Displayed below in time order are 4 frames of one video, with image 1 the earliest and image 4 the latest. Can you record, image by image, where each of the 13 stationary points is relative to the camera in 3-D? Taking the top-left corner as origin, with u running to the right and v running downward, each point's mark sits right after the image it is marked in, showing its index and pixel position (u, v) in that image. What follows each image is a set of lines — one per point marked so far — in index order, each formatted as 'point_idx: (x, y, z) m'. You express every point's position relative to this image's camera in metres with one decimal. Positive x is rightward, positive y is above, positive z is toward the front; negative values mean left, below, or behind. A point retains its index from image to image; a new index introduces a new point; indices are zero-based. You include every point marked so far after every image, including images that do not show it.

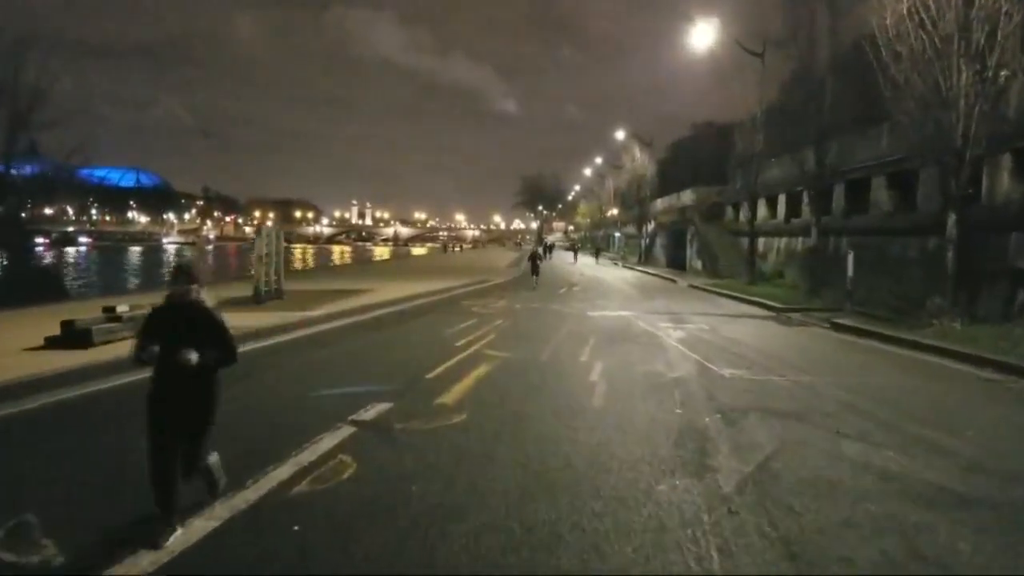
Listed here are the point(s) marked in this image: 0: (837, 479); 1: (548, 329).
0: (+2.5, -1.5, +7.0) m
1: (+0.8, -0.9, +19.1) m
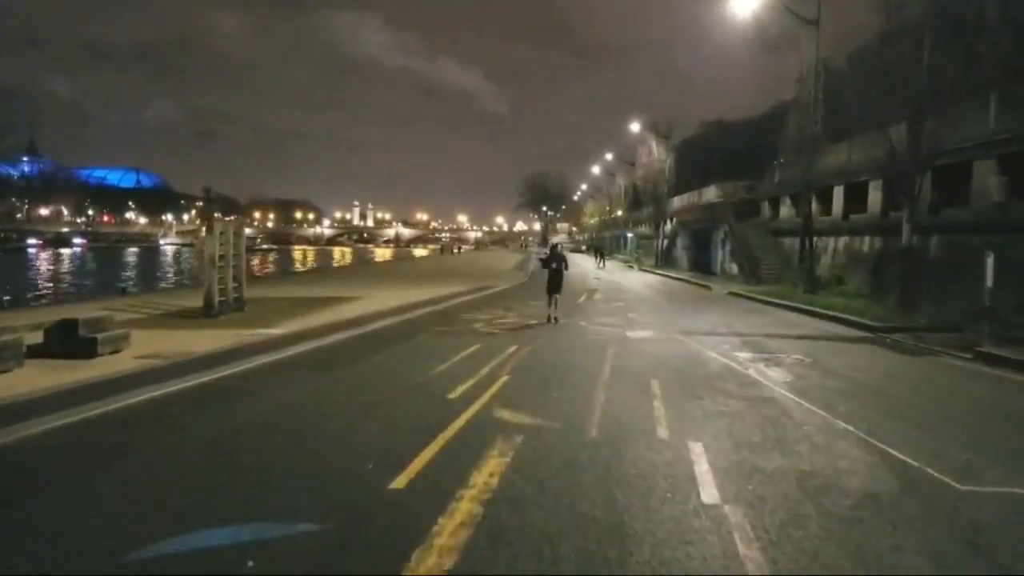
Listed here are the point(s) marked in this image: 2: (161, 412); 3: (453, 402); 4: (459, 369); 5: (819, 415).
0: (+2.8, -1.7, +1.2) m
1: (+1.1, -1.1, +13.4) m
2: (-4.5, -1.7, +11.5) m
3: (-0.7, -1.4, +10.6) m
4: (-0.8, -1.2, +13.9) m
5: (+3.2, -1.3, +9.3) m
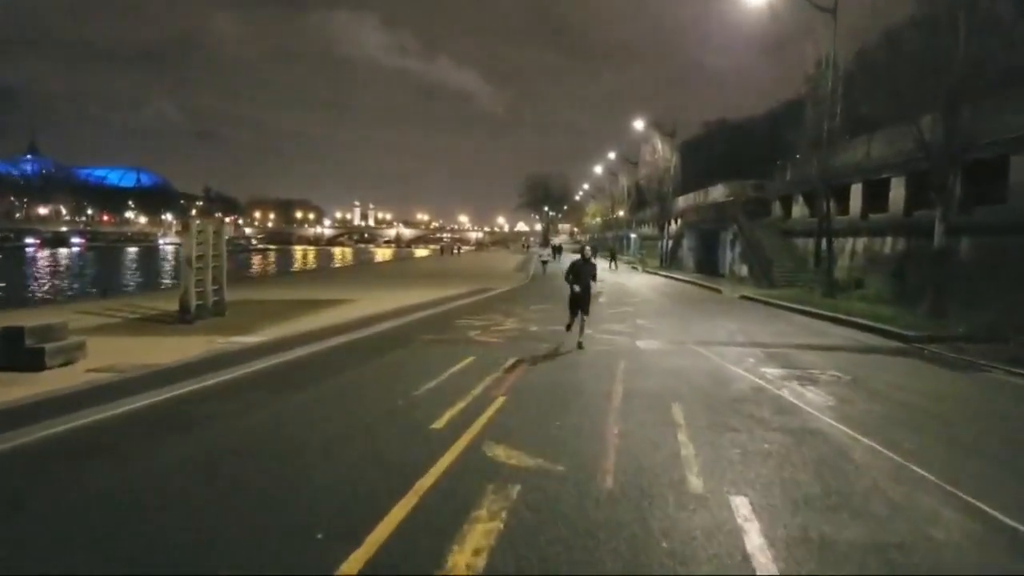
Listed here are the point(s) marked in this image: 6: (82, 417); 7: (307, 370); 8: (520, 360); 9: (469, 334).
0: (+2.7, -1.8, -0.5) m
1: (+1.1, -1.2, +11.7) m
2: (-4.5, -1.8, +9.8) m
3: (-0.7, -1.4, +8.9) m
4: (-0.8, -1.3, +12.2) m
5: (+3.1, -1.4, +7.6) m
6: (-5.5, -1.7, +11.4) m
7: (-3.6, -1.5, +15.7) m
8: (+0.1, -1.2, +14.9) m
9: (-0.9, -1.0, +19.1) m
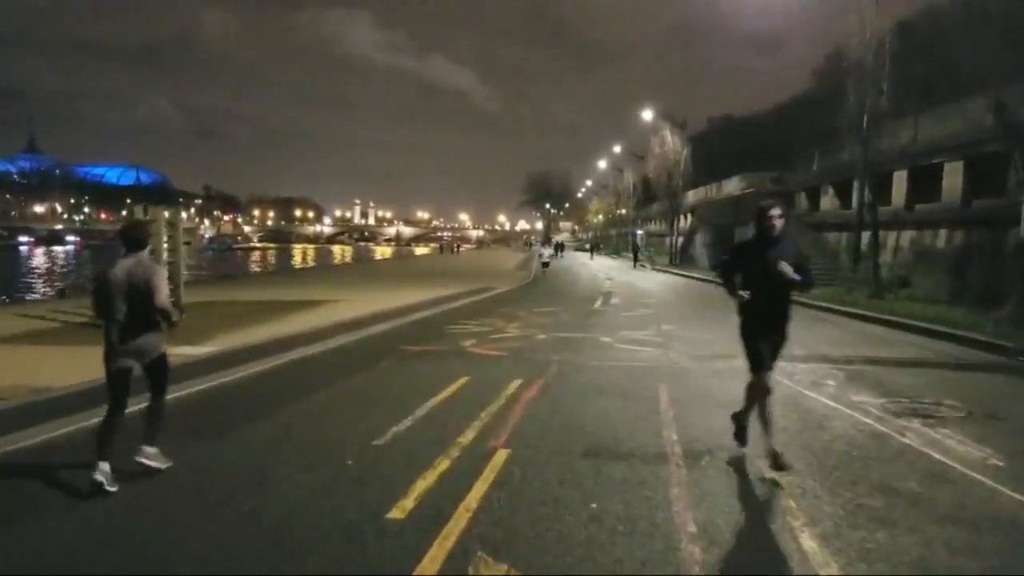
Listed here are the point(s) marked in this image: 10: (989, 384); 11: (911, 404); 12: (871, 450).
0: (+2.8, -1.8, -3.8) m
1: (+1.1, -1.2, +8.4) m
2: (-4.5, -1.8, +6.5) m
3: (-0.7, -1.5, +5.6) m
4: (-0.8, -1.3, +8.8) m
5: (+3.2, -1.4, +4.3) m
6: (-5.5, -1.7, +8.1) m
7: (-3.5, -1.5, +12.3) m
8: (+0.2, -1.2, +11.5) m
9: (-0.9, -1.0, +15.8) m
10: (+5.8, -1.2, +10.9) m
11: (+4.1, -1.2, +9.2) m
12: (+2.8, -1.3, +7.0) m
